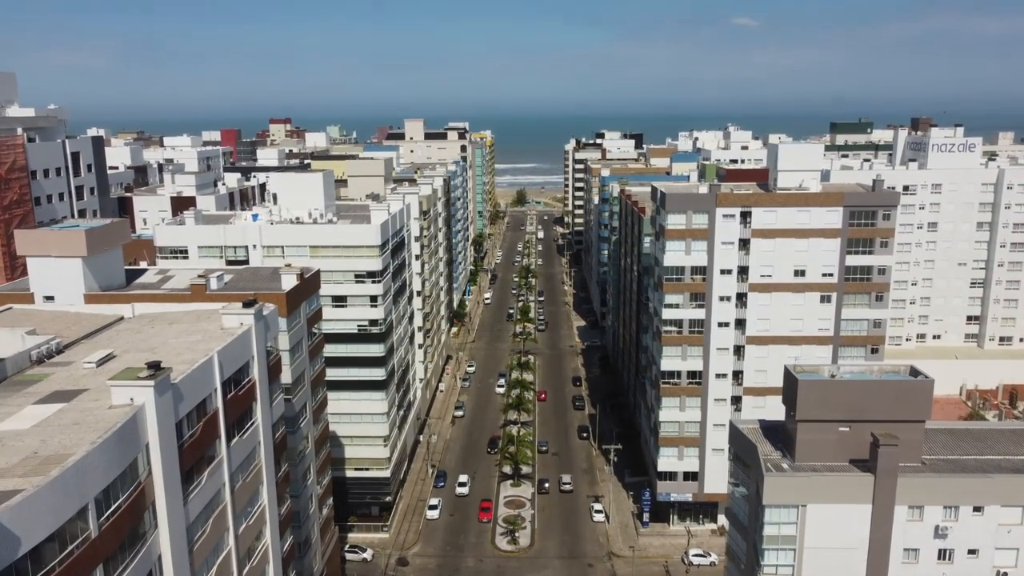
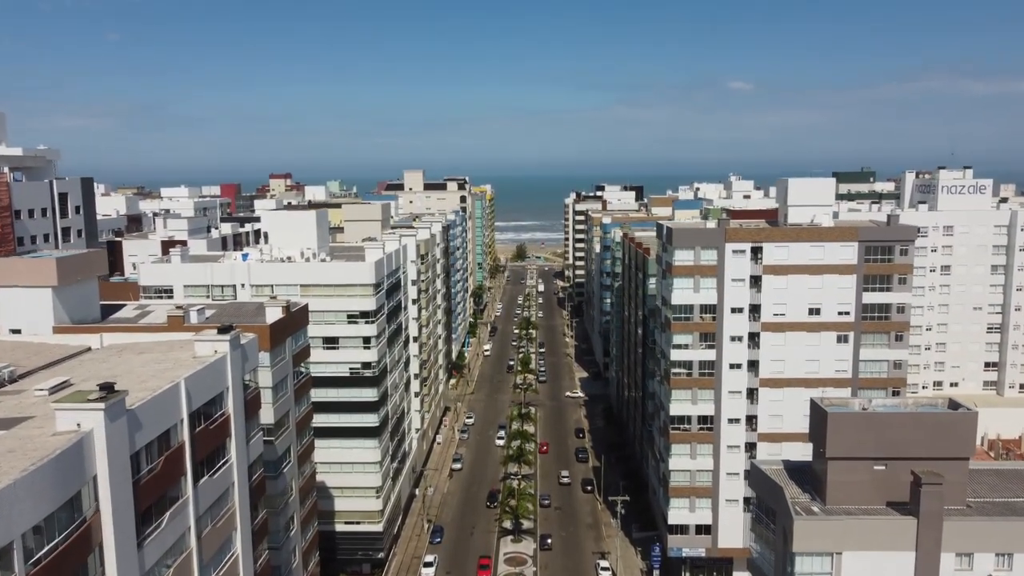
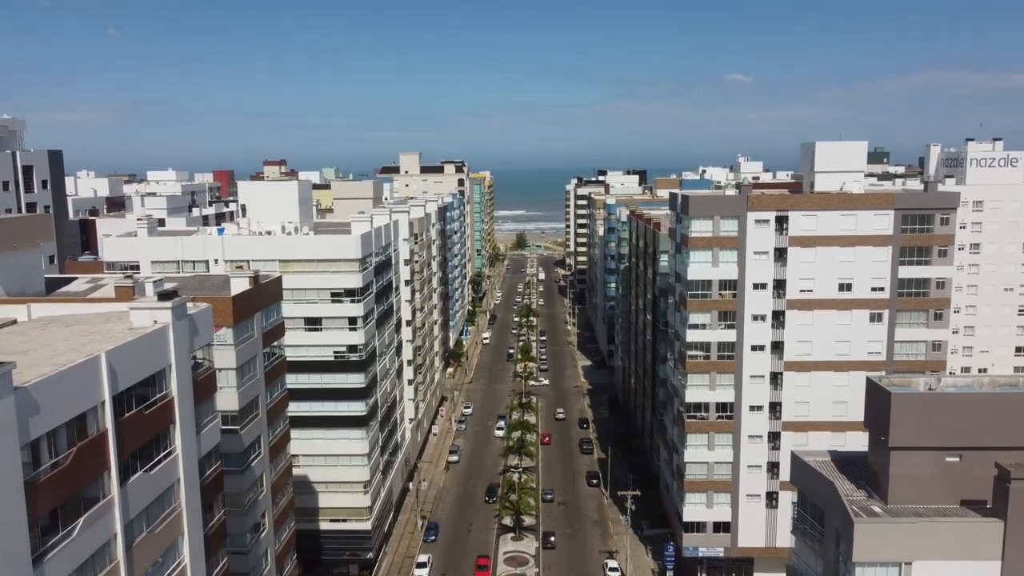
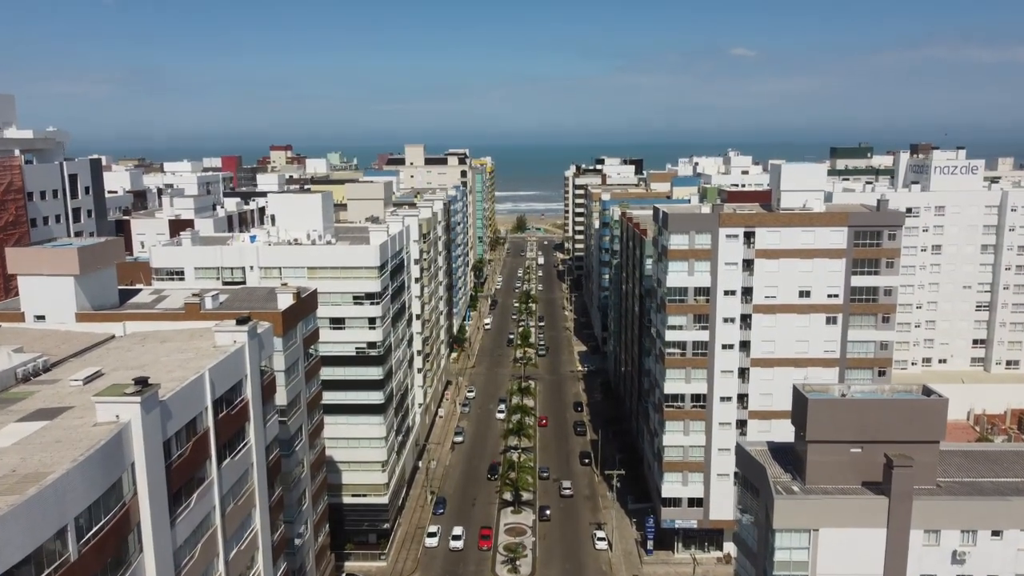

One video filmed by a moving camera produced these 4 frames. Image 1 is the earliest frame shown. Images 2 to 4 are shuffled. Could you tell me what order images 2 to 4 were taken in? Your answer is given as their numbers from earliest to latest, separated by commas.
4, 2, 3
